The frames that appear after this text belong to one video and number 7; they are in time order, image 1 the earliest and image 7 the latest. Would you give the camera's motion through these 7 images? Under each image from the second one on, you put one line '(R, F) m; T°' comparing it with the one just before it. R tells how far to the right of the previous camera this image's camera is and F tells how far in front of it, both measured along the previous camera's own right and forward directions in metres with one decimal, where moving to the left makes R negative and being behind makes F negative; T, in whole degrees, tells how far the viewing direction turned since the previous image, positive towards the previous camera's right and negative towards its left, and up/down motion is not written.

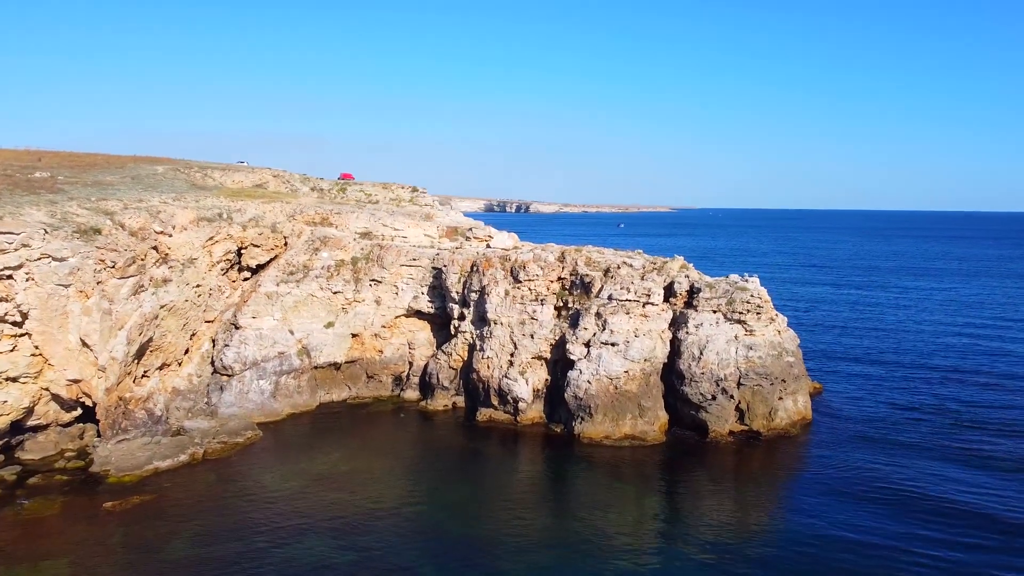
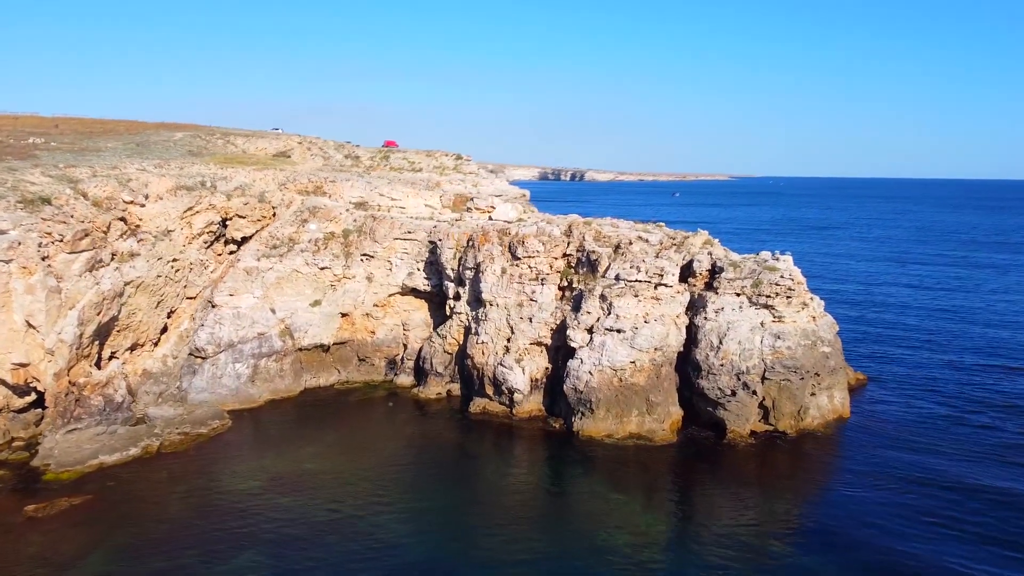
(+2.0, +3.4) m; -4°
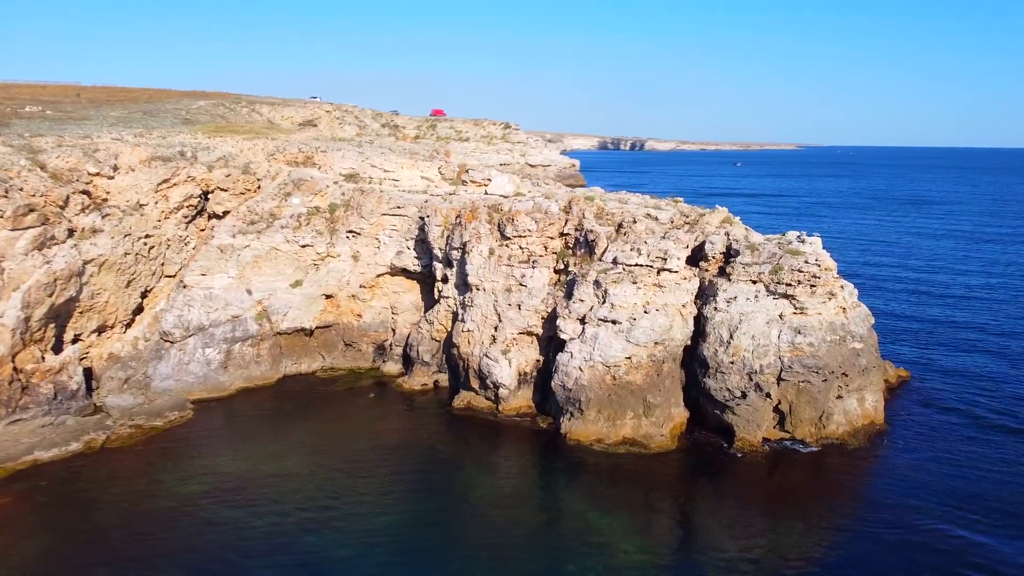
(+2.2, +3.0) m; -4°
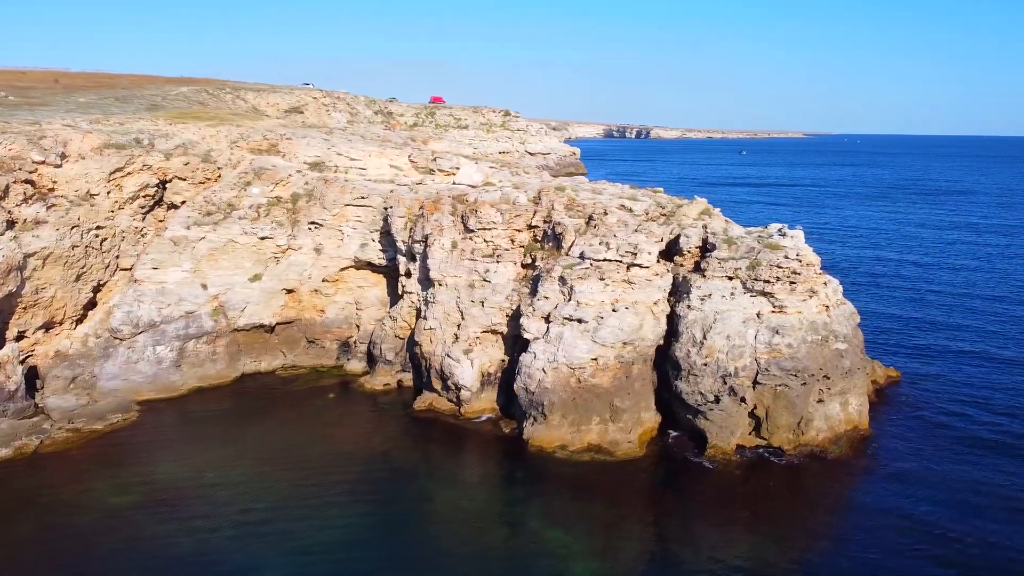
(+1.3, +1.4) m; 0°
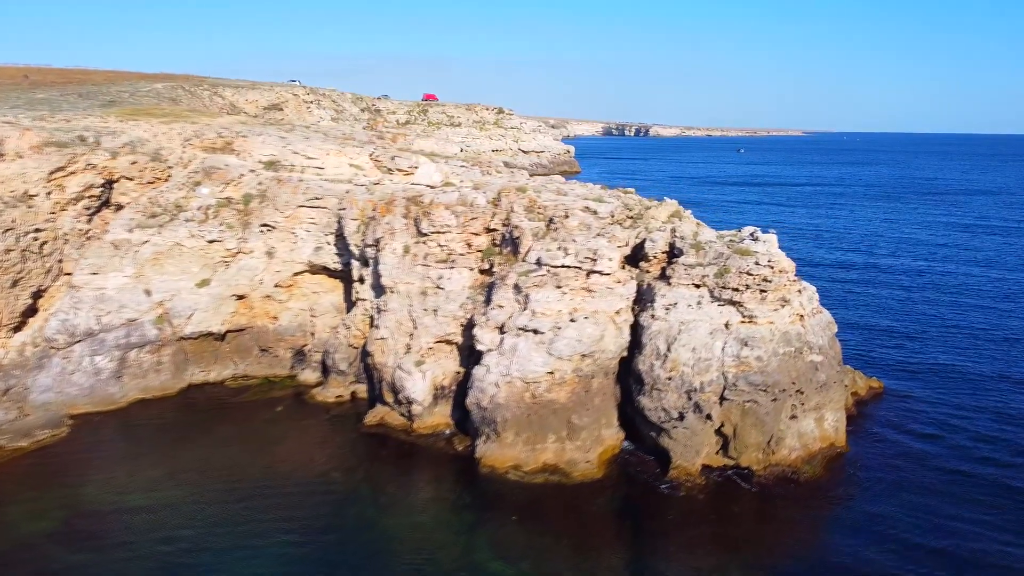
(+1.2, +1.5) m; 0°
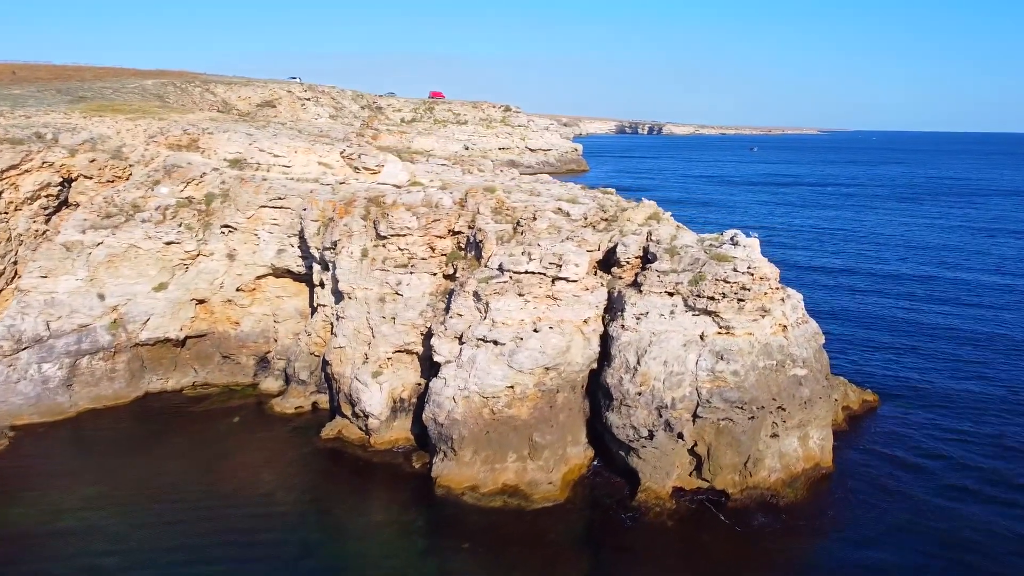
(+1.3, +1.4) m; -1°
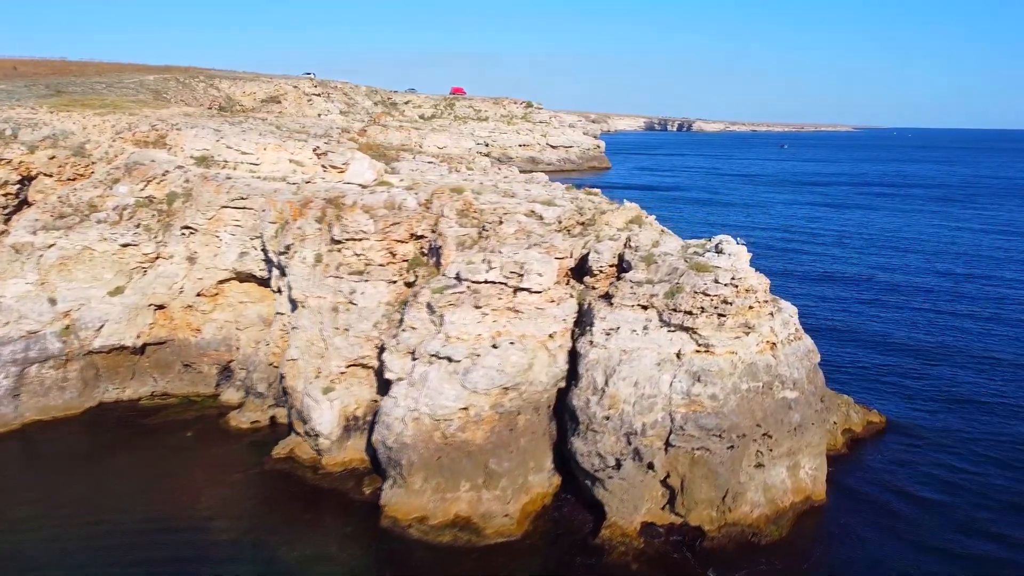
(+1.5, +1.8) m; -2°
